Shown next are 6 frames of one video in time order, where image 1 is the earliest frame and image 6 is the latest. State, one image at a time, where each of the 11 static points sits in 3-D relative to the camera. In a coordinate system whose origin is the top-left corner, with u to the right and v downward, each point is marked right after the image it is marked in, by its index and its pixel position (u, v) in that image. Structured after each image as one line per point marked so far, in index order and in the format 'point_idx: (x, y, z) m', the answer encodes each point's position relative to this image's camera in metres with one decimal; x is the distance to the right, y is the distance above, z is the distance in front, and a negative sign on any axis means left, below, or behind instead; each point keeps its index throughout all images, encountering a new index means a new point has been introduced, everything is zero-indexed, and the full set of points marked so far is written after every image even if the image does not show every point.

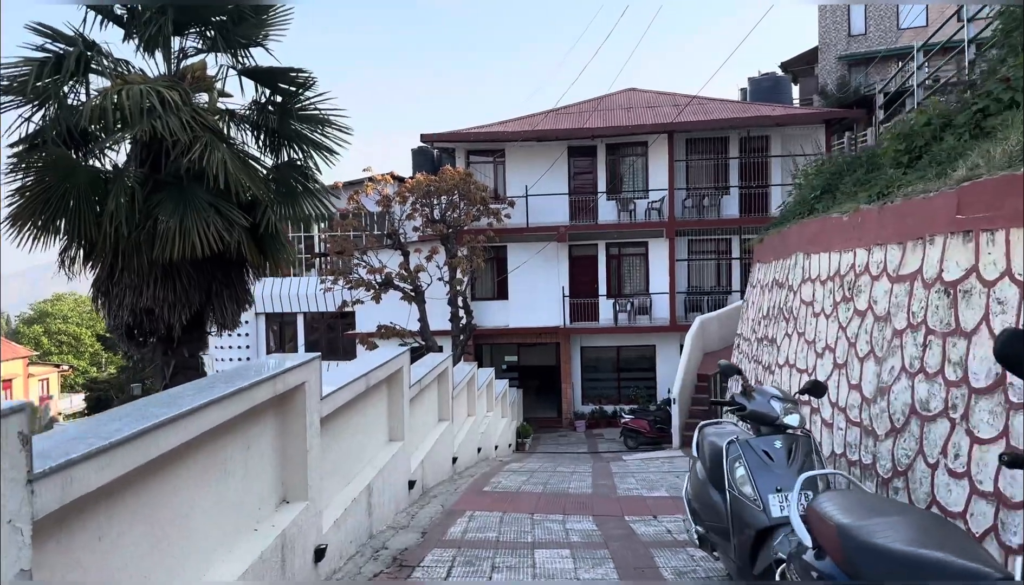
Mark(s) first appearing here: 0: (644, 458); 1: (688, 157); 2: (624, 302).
0: (+1.8, -2.3, +10.4) m
1: (+4.3, +3.3, +18.4) m
2: (+2.7, -0.2, +18.5) m
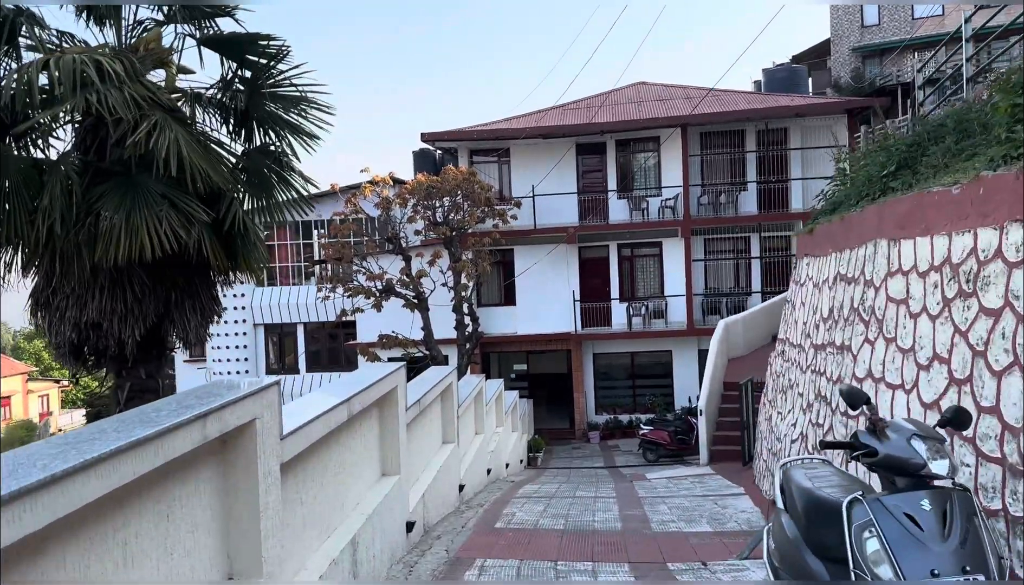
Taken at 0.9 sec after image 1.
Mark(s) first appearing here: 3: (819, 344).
0: (+2.0, -2.3, +9.4) m
1: (+4.4, +3.3, +17.5) m
2: (+2.9, -0.3, +17.6) m
3: (+2.1, -0.3, +5.1) m
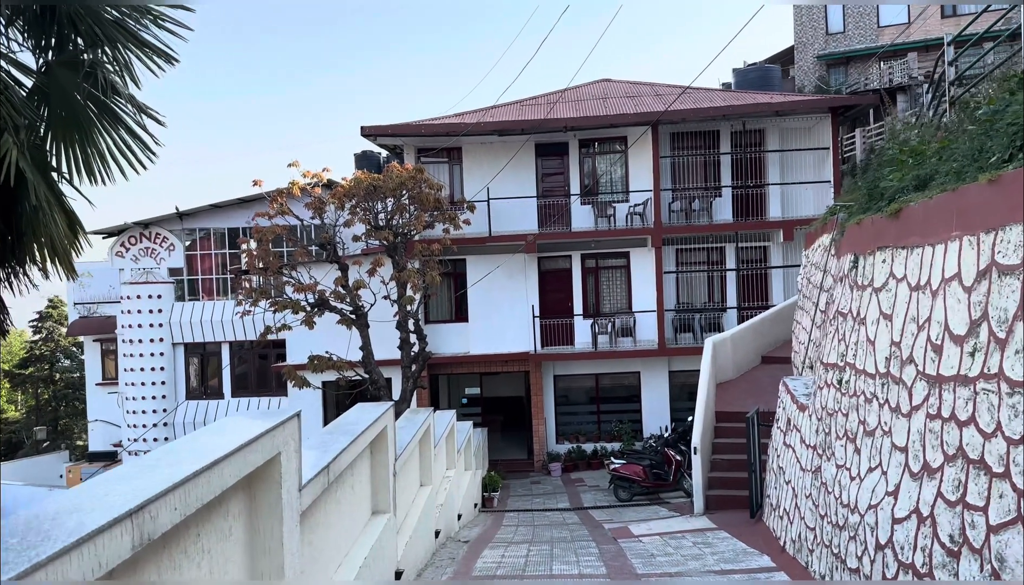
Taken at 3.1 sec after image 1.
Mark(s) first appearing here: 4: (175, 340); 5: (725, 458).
0: (+1.5, -2.4, +7.6) m
1: (+3.4, +2.9, +15.9) m
2: (+1.9, -0.6, +15.9) m
3: (+1.9, -0.4, +3.3) m
4: (-8.7, -1.2, +19.7) m
5: (+2.5, -2.0, +9.0) m
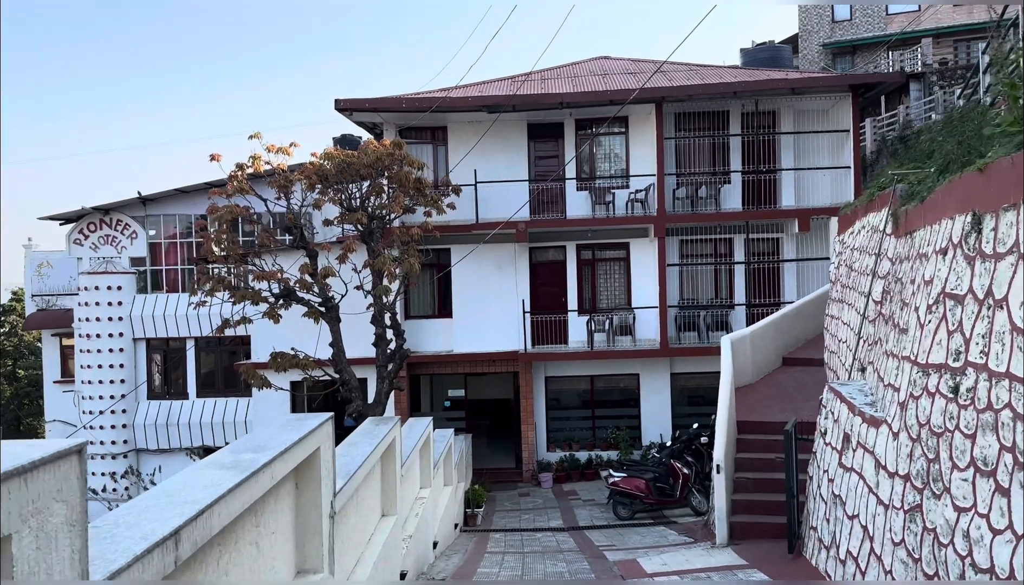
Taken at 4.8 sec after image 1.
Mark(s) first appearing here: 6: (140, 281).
0: (+1.4, -2.3, +6.2) m
1: (+3.2, +3.0, +14.5) m
2: (+1.7, -0.5, +14.5) m
3: (+1.9, -0.2, +1.9) m
4: (-9.0, -1.0, +18.2) m
5: (+2.4, -1.8, +7.6) m
6: (-9.3, +0.3, +19.0) m
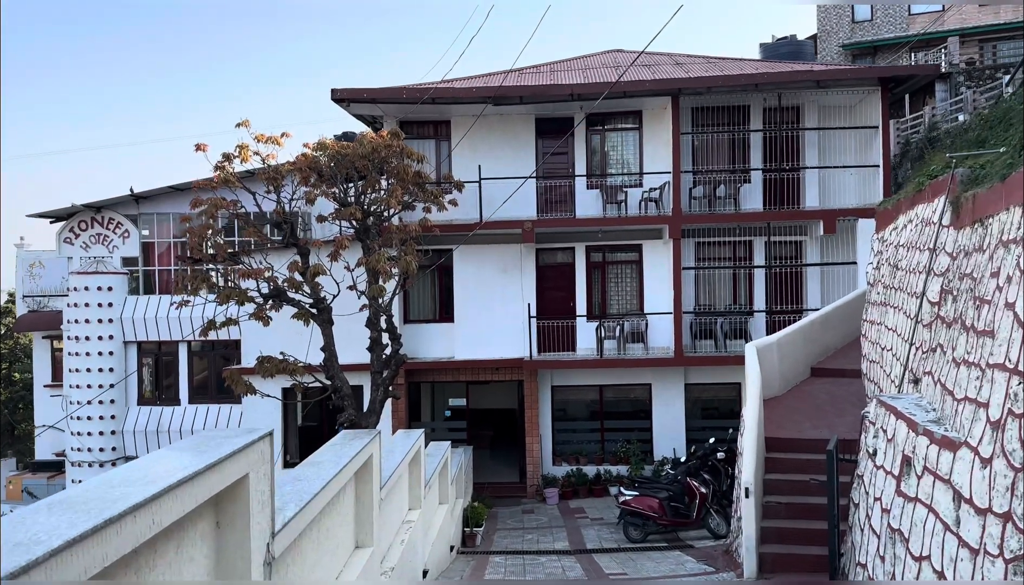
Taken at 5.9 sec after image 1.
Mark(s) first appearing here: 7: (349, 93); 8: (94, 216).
0: (+1.4, -2.3, +5.3) m
1: (+3.3, +2.9, +13.7) m
2: (+1.8, -0.6, +13.6) m
3: (+1.8, -0.2, +1.1) m
4: (-8.9, -1.0, +17.4) m
5: (+2.4, -1.8, +6.7) m
6: (-9.2, +0.2, +18.3) m
7: (-2.8, +3.4, +12.9) m
8: (-10.2, +1.9, +18.6) m
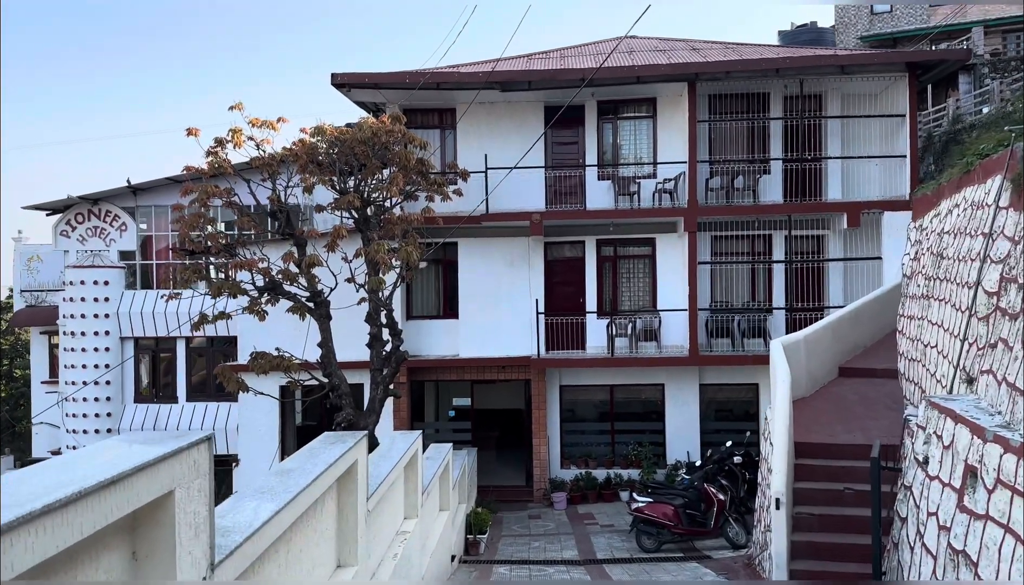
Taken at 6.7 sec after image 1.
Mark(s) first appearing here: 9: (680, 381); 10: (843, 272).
0: (+1.4, -2.2, +4.7) m
1: (+3.5, +3.0, +13.1) m
2: (+1.9, -0.5, +13.0) m
3: (+1.8, -0.1, +0.5) m
4: (-8.7, -0.9, +16.9) m
5: (+2.4, -1.8, +6.1) m
6: (-9.0, +0.4, +17.8) m
7: (-2.7, +3.5, +12.3) m
8: (-10.0, +2.0, +18.1) m
9: (+2.9, -1.6, +13.2) m
10: (+5.7, +0.3, +13.0) m
